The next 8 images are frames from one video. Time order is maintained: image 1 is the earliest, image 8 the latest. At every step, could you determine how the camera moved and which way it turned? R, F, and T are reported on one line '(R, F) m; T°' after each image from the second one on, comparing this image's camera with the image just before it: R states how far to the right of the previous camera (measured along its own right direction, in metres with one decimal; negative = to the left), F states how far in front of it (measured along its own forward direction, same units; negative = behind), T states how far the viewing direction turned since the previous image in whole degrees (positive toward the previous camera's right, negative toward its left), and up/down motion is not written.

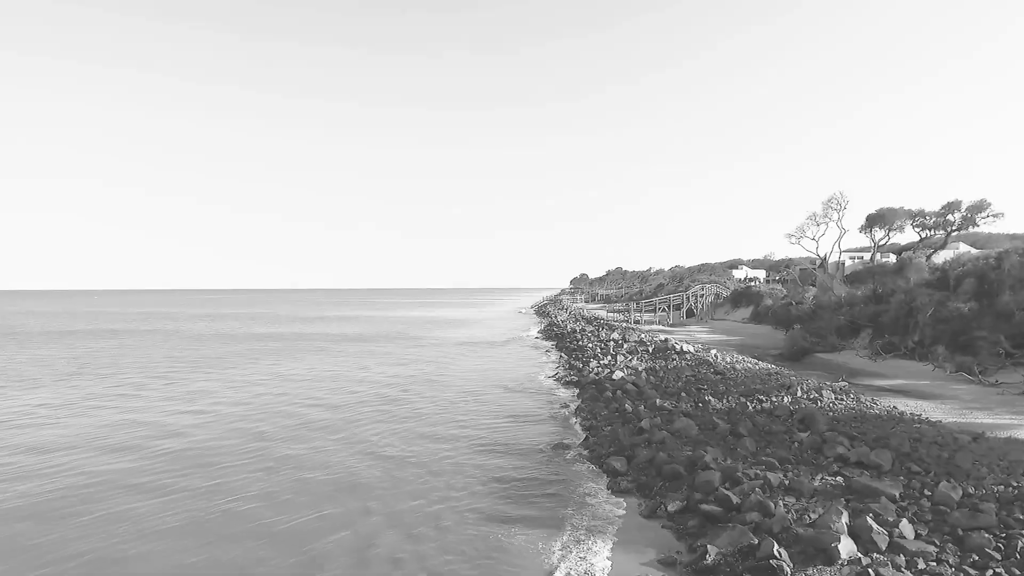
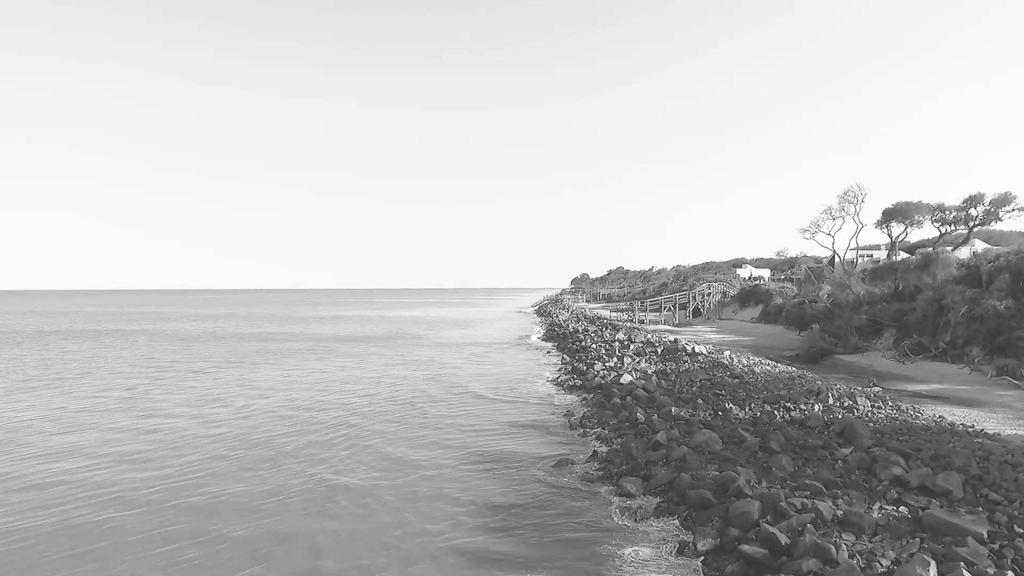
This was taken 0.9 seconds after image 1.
(+0.1, +1.8) m; 0°
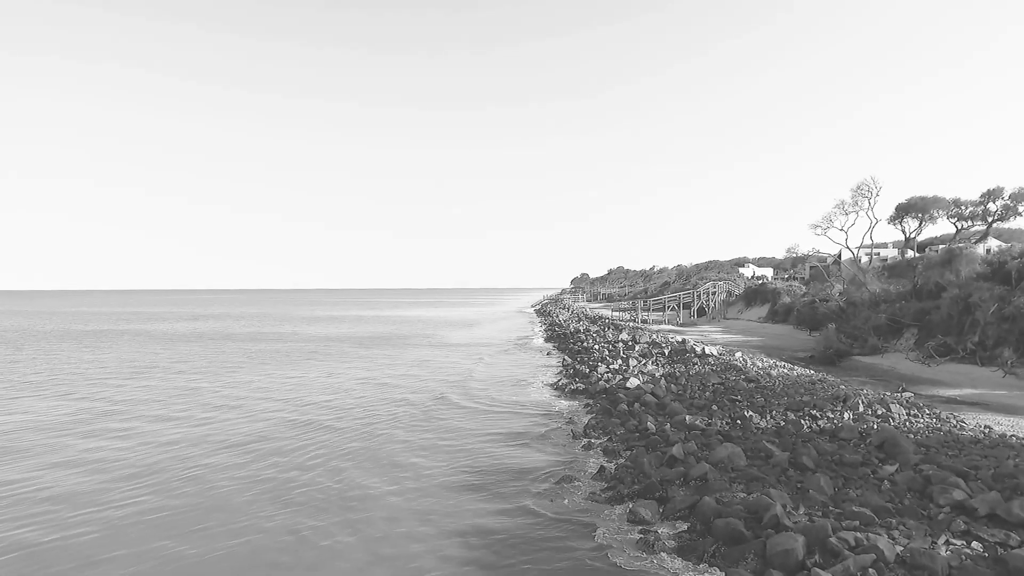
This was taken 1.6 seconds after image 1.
(+0.1, +1.5) m; 0°
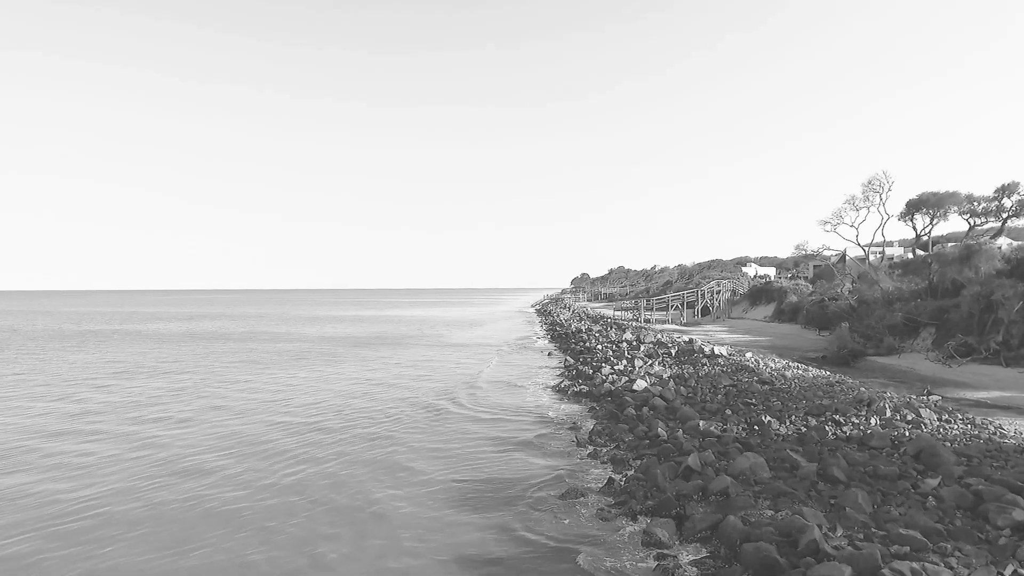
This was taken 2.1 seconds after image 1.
(0.0, +1.0) m; 0°
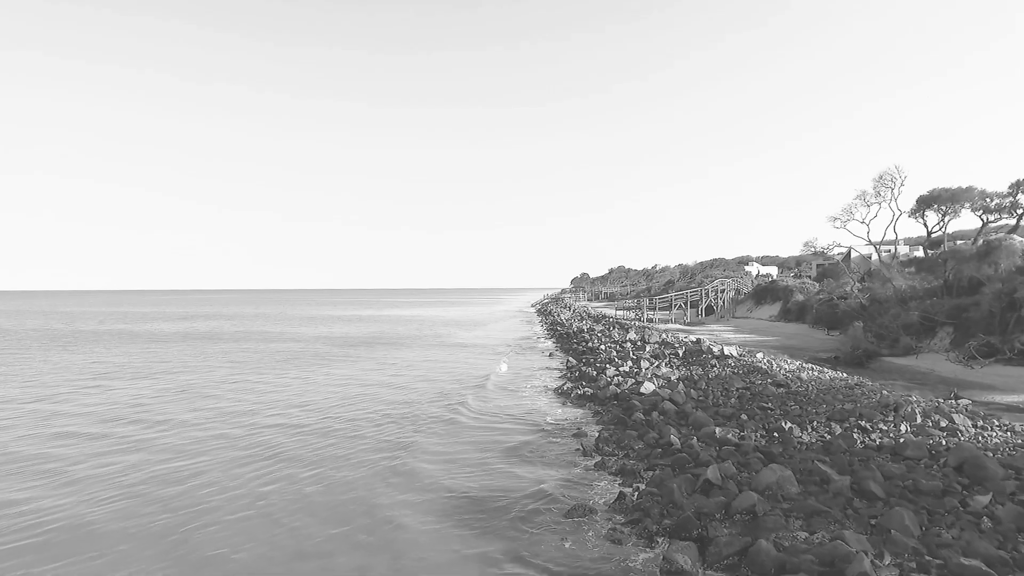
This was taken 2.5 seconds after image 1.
(0.0, +0.9) m; 0°
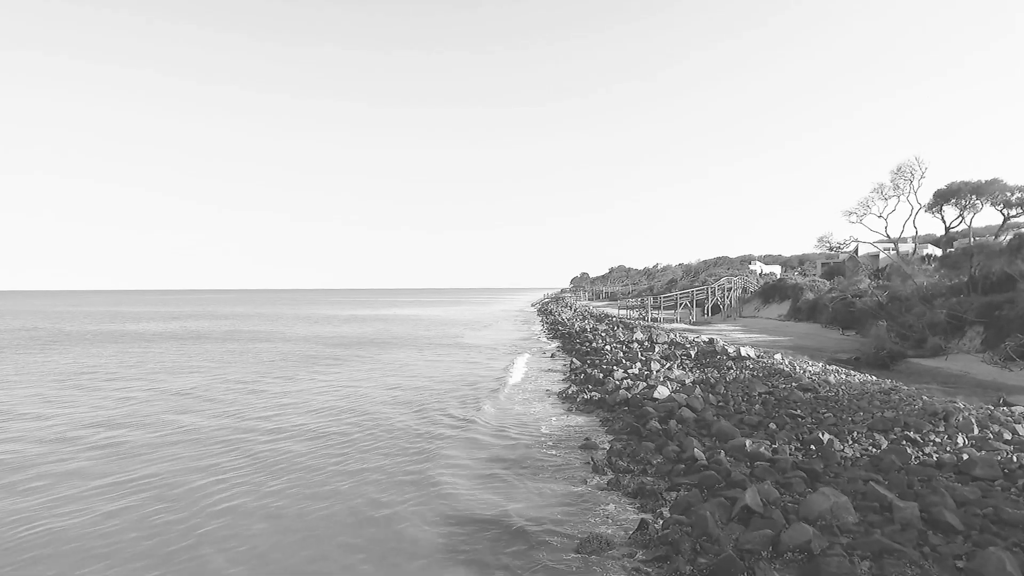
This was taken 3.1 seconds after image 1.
(0.0, +1.5) m; 0°
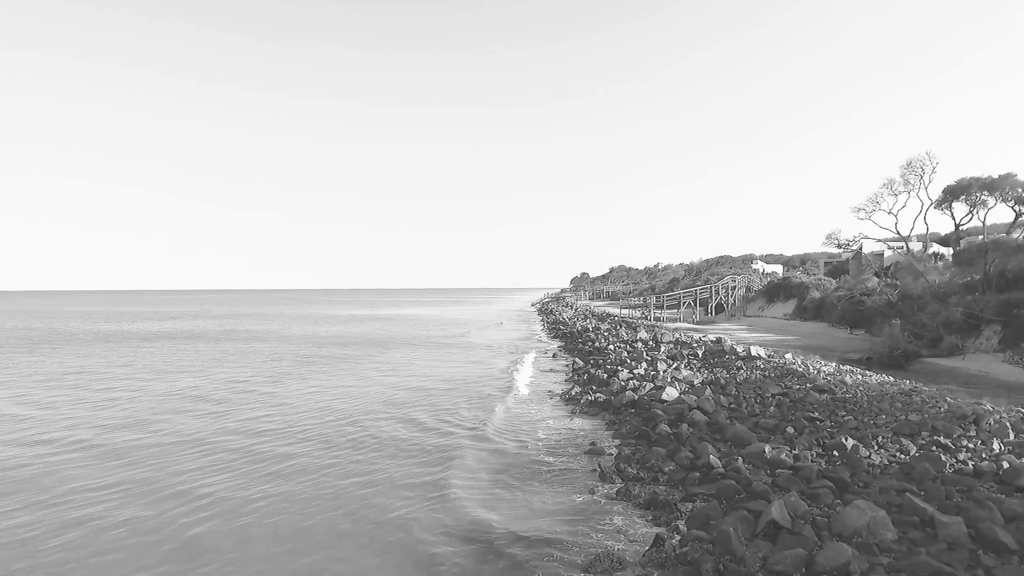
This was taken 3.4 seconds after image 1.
(0.0, +0.7) m; 0°
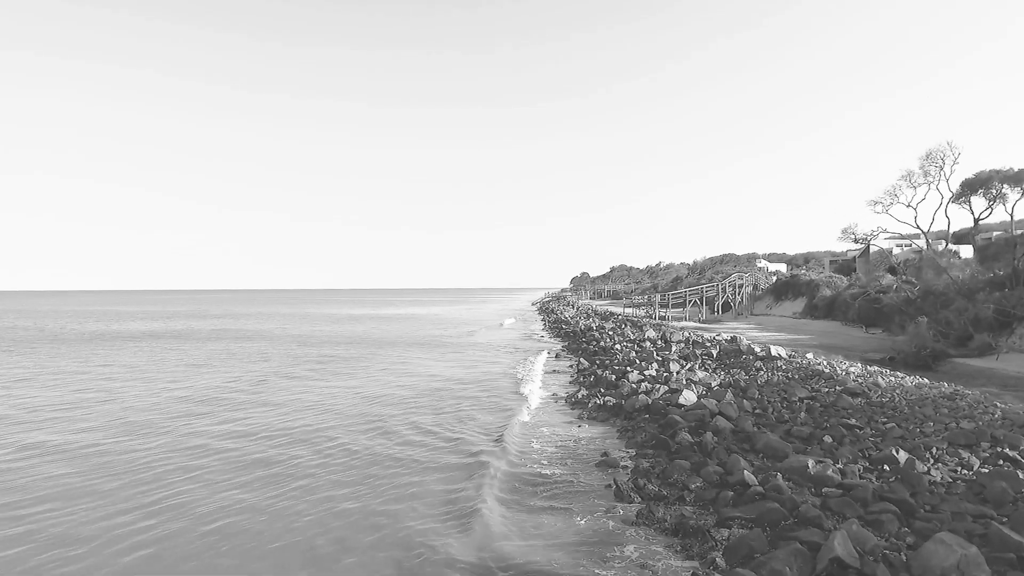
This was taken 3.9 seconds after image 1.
(-0.1, +1.3) m; 0°
